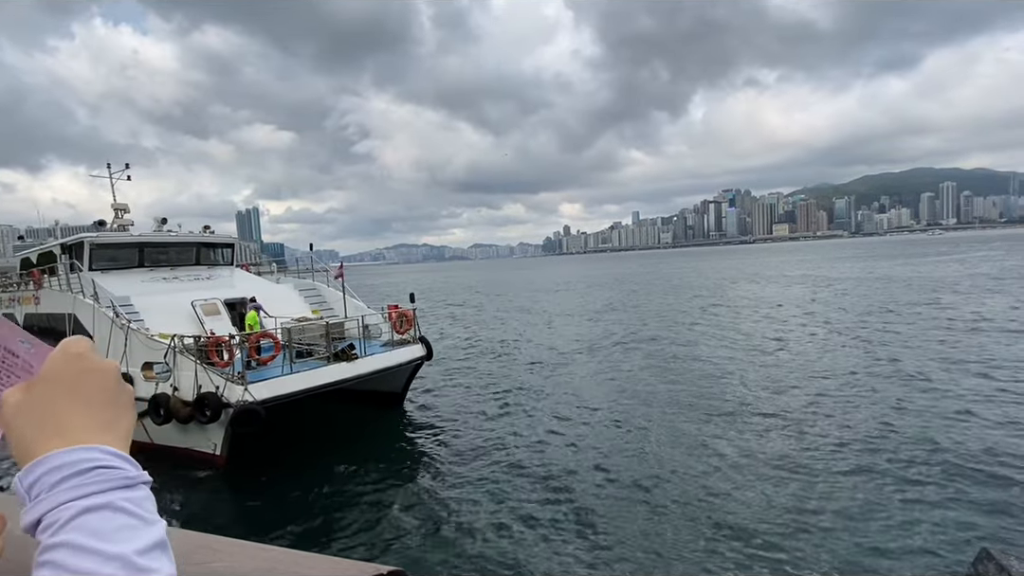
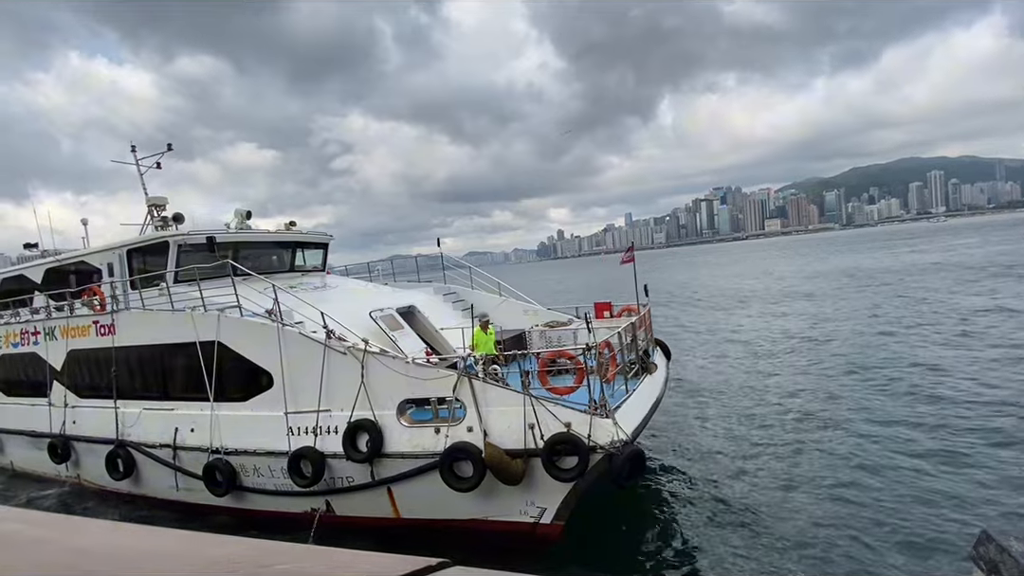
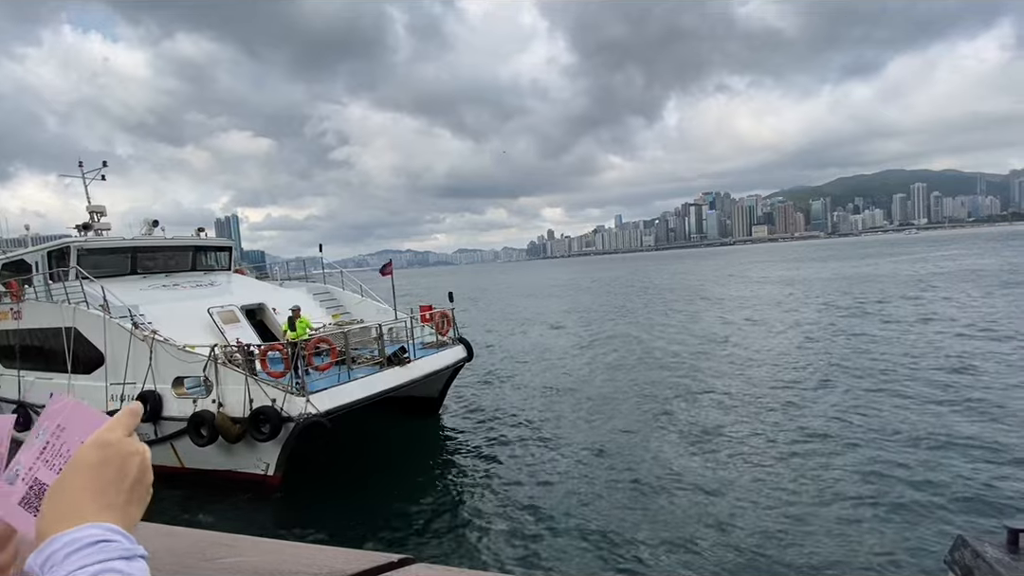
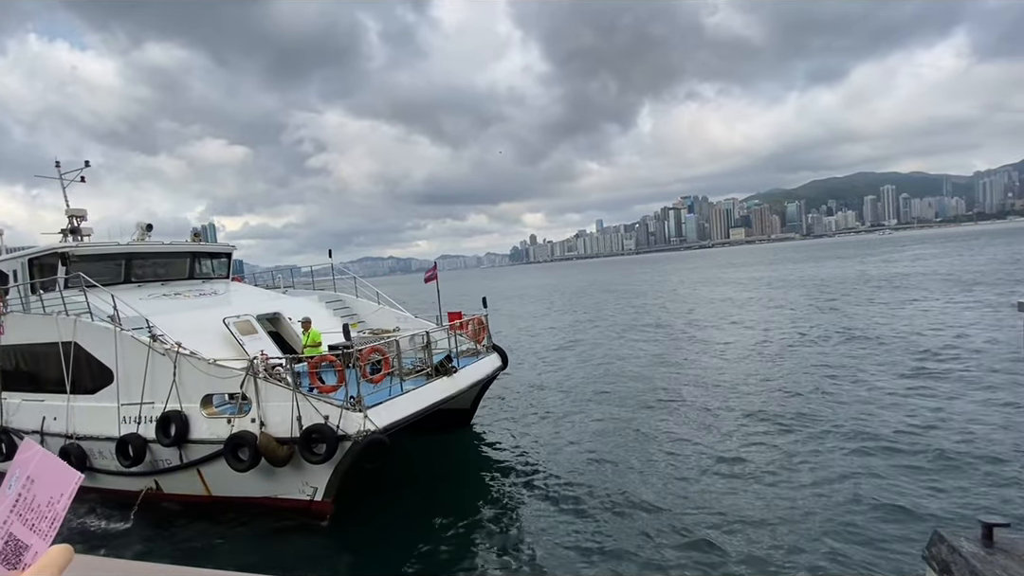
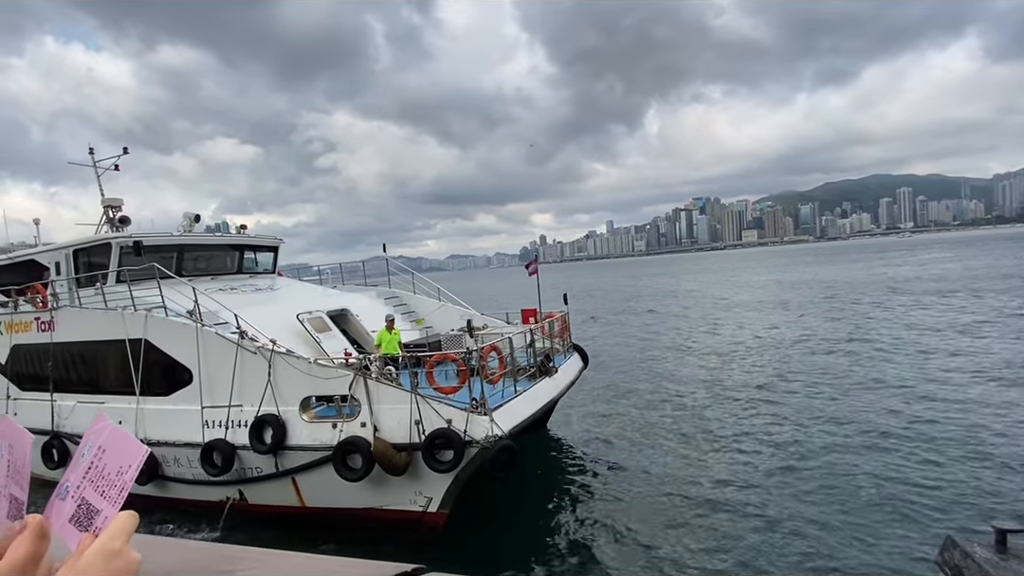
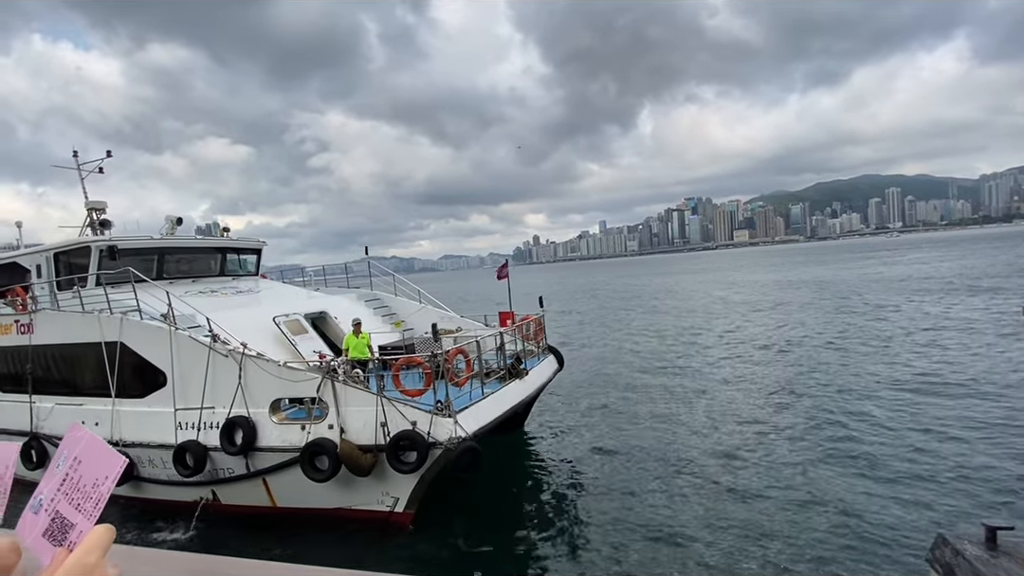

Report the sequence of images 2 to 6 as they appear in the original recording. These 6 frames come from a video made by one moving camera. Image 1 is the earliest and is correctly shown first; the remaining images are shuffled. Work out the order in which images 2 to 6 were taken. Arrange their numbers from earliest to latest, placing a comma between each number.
3, 4, 6, 5, 2
